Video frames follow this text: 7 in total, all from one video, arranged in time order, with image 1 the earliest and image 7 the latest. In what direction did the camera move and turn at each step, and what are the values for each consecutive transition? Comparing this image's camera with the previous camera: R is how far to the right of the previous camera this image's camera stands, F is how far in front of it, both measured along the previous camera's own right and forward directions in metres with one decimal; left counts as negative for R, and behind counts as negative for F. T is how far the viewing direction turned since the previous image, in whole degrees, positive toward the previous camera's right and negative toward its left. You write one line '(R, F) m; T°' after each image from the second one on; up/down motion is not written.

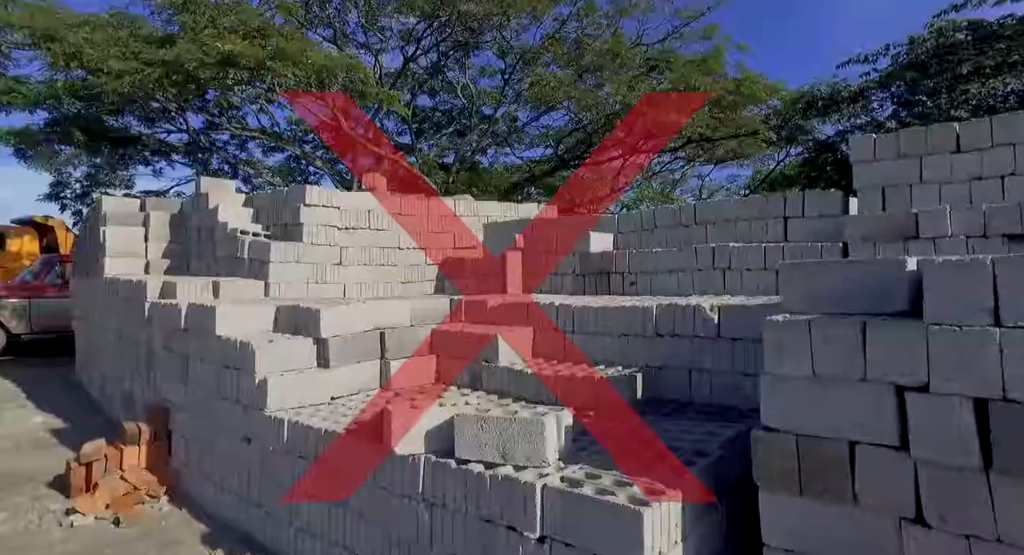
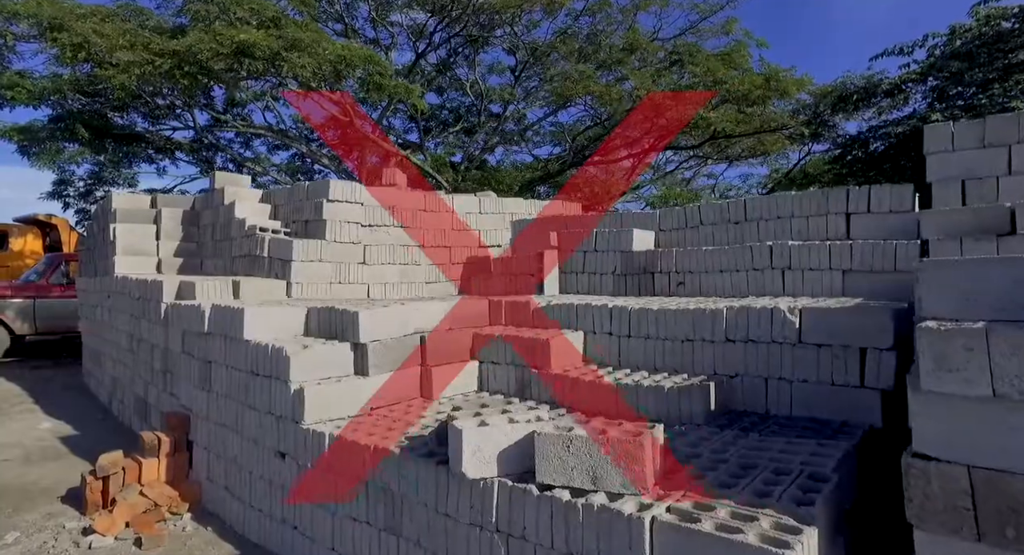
(-0.4, +0.3) m; 0°
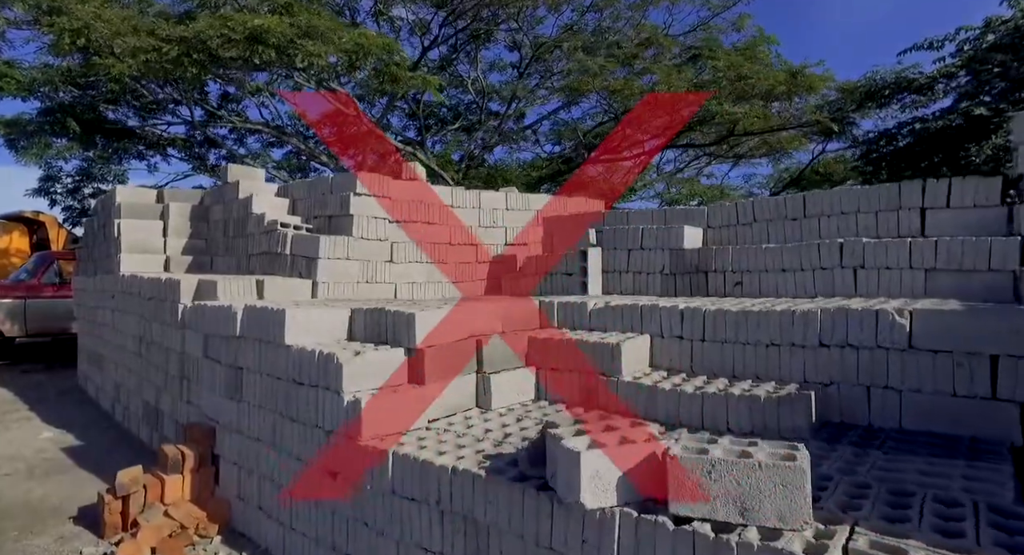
(-0.5, +0.4) m; +1°
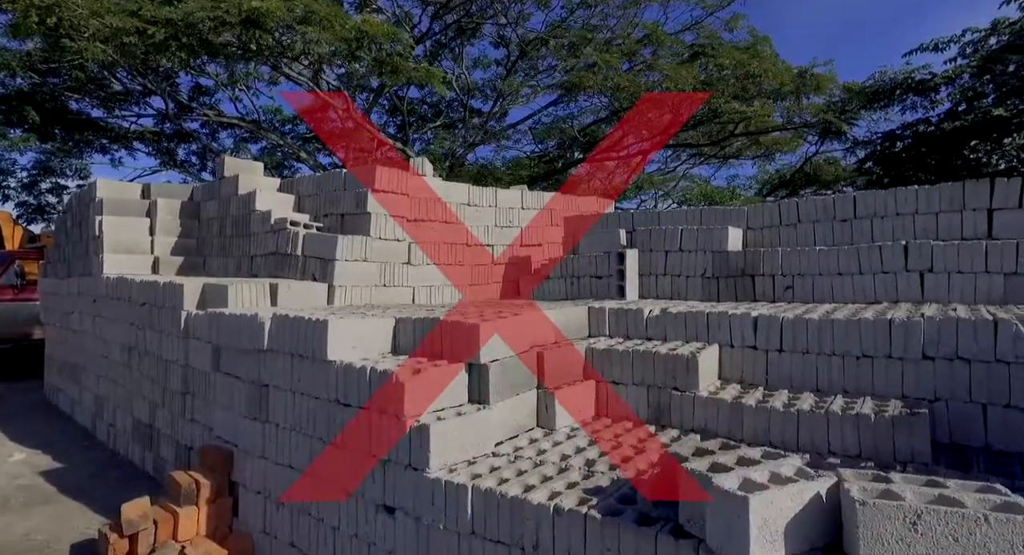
(-0.6, +0.4) m; +3°
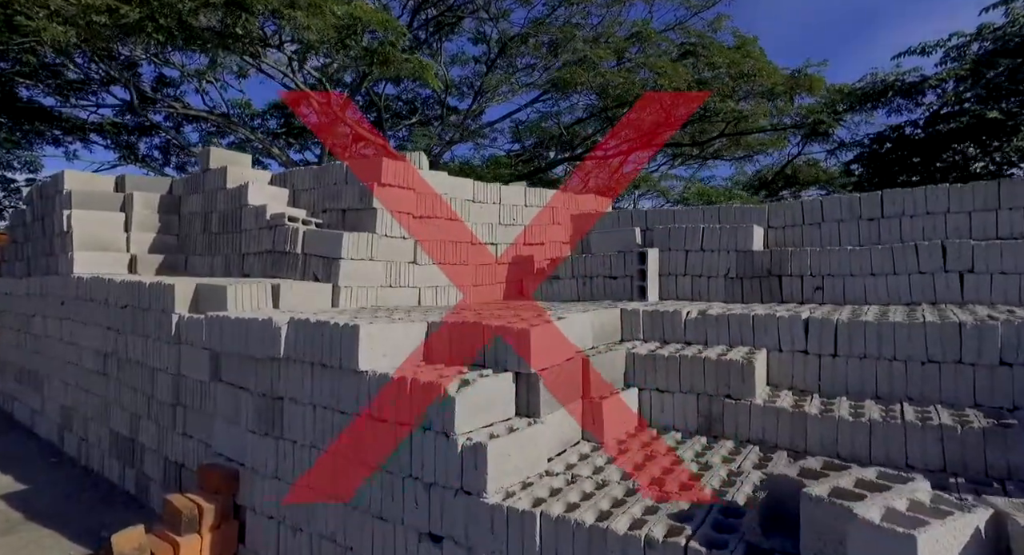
(-0.4, +0.3) m; +3°
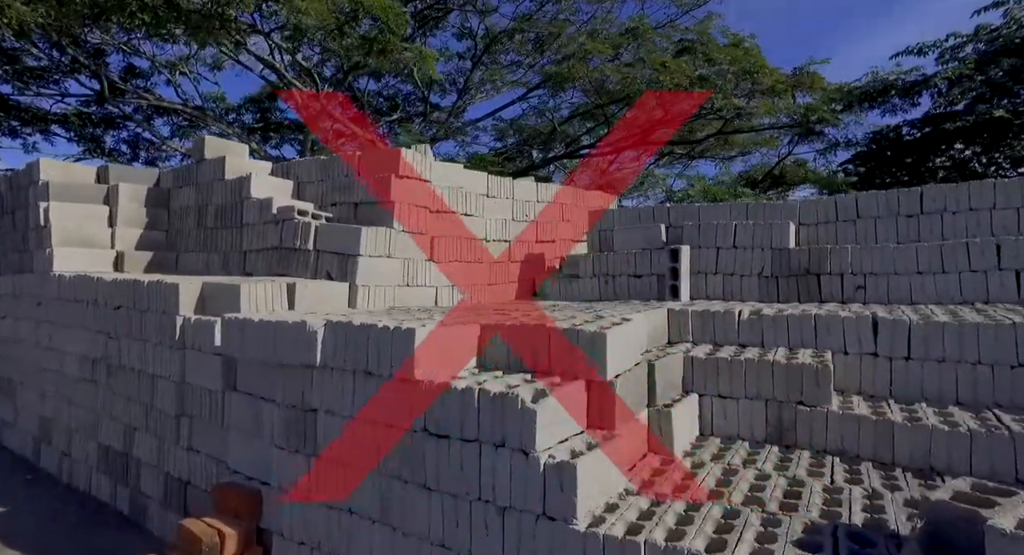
(-0.5, +0.3) m; +3°
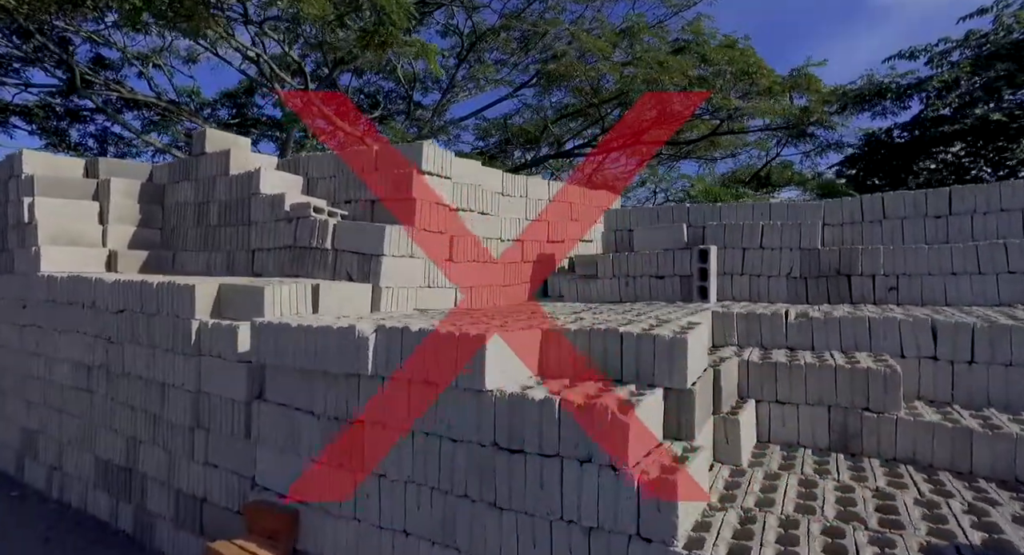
(-0.4, +0.2) m; +3°
